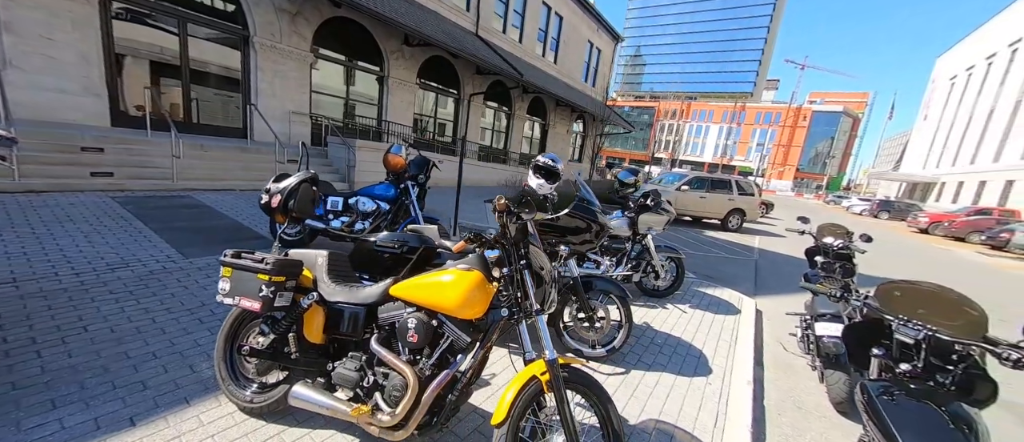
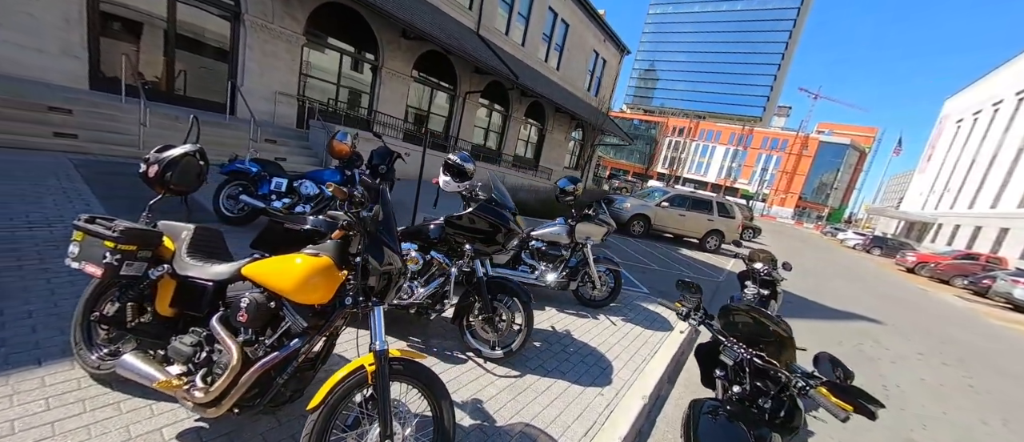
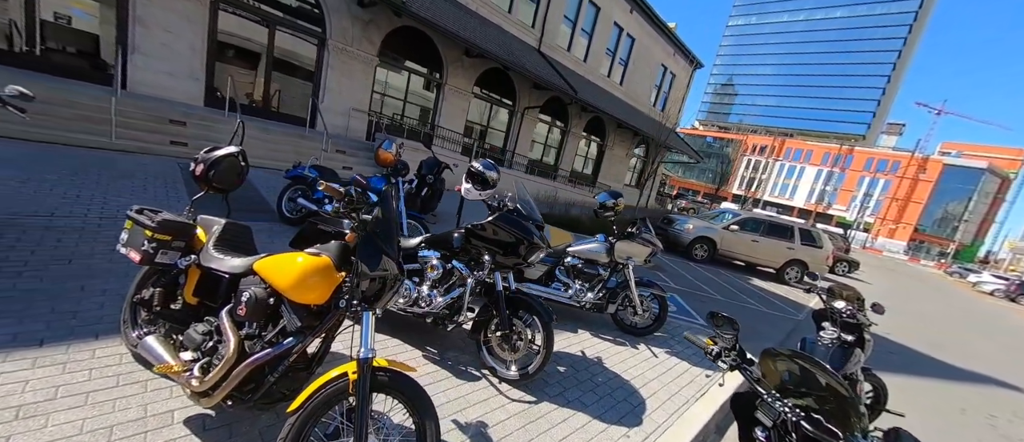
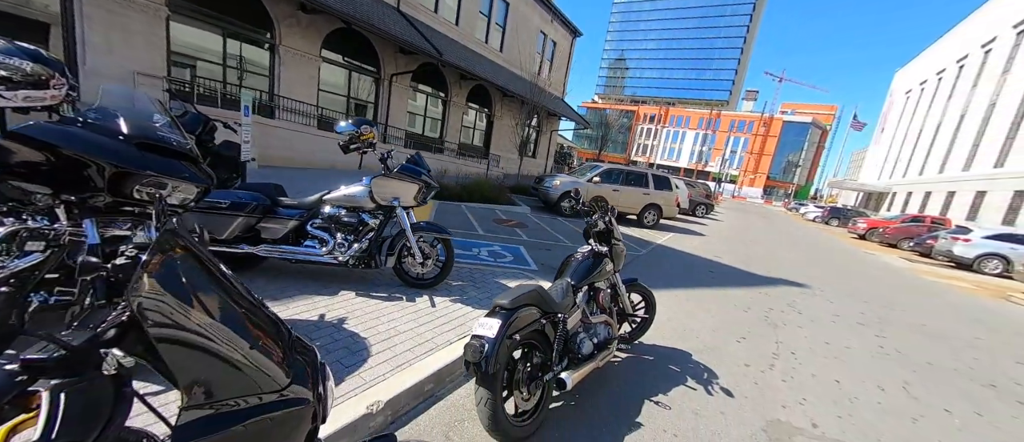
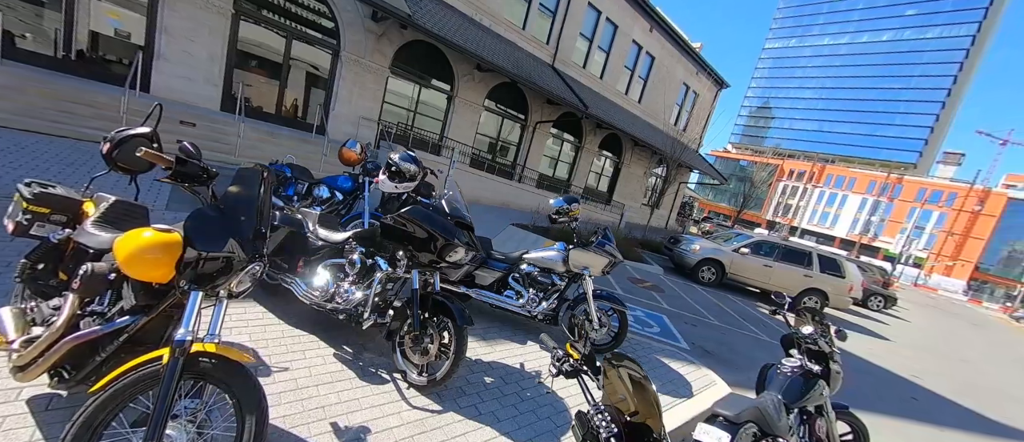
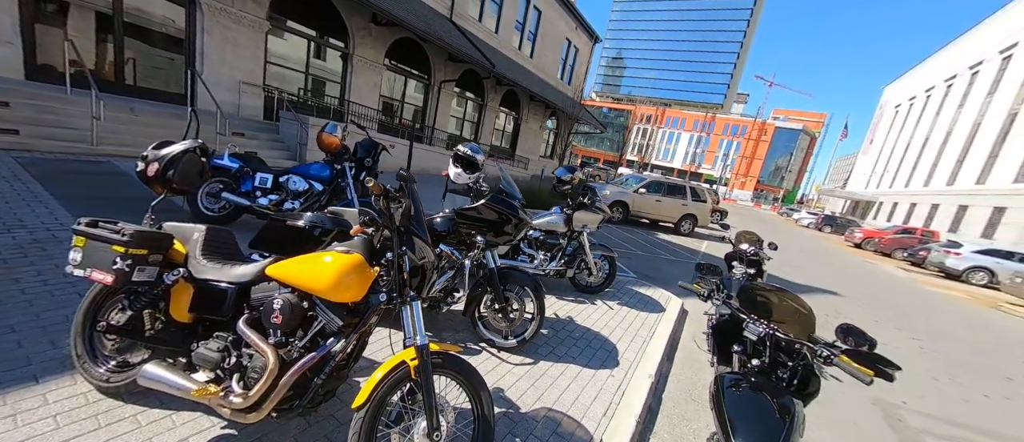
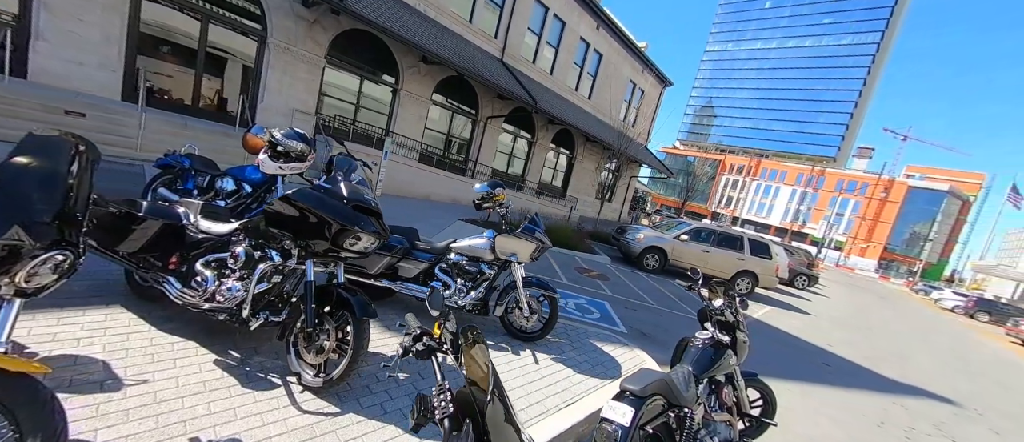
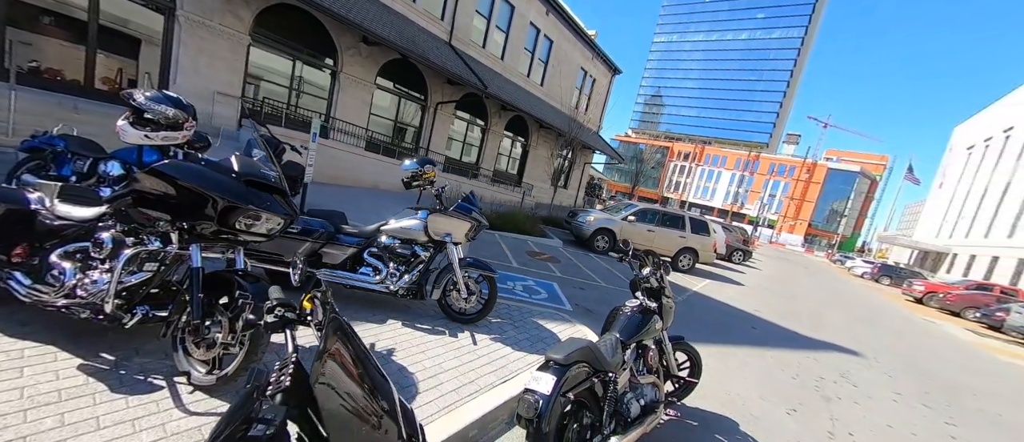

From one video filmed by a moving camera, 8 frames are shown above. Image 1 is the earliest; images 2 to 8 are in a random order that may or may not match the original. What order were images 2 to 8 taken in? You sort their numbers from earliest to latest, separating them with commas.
6, 2, 3, 5, 7, 8, 4
